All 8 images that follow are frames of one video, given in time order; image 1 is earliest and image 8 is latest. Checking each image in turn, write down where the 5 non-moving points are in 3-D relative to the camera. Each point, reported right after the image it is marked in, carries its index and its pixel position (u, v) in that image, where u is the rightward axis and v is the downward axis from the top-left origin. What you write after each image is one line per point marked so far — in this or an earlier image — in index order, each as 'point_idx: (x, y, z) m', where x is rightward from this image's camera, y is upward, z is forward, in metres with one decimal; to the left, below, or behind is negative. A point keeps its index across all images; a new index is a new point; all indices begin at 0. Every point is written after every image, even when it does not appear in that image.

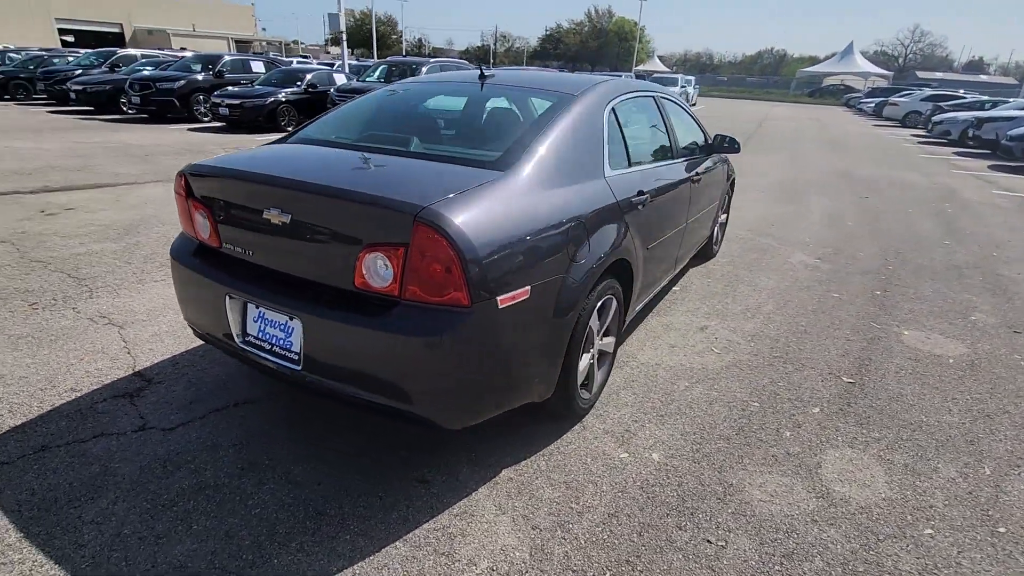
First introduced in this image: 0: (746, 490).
0: (+1.0, -0.9, +2.4) m
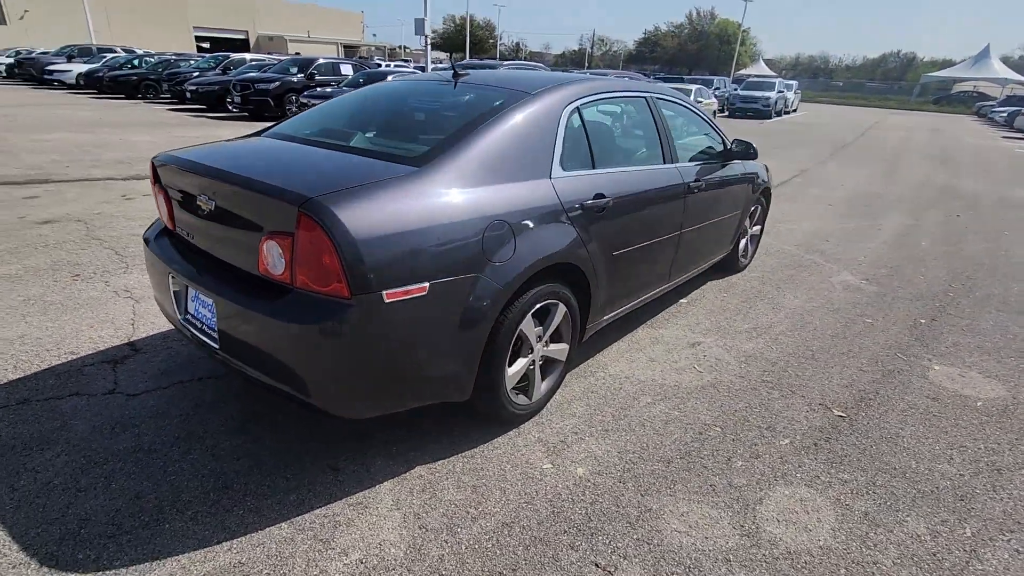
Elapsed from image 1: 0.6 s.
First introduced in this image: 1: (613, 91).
0: (+0.6, -1.0, +2.3) m
1: (+0.6, +1.2, +3.3) m
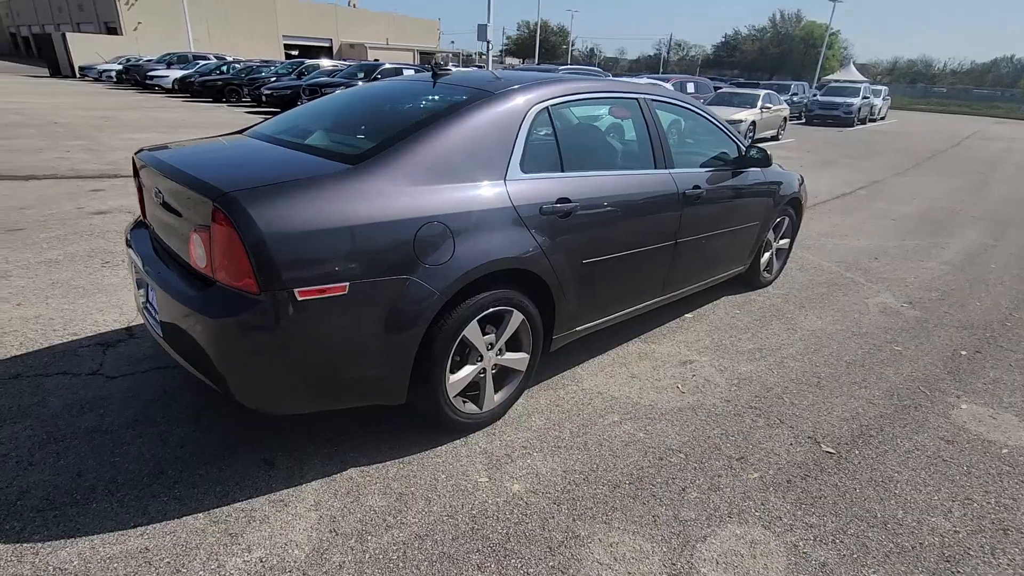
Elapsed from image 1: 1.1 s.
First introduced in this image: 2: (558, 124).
0: (+0.3, -1.0, +2.1) m
1: (+0.4, +1.1, +3.2) m
2: (+0.2, +0.9, +2.9) m
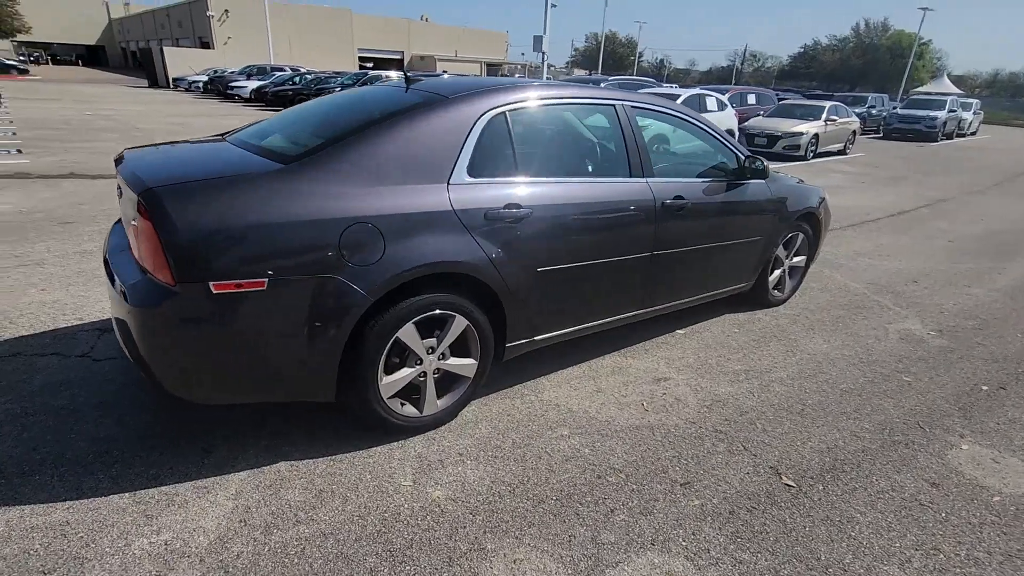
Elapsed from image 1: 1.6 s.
0: (-0.1, -1.0, +2.0) m
1: (+0.3, +1.1, +3.1) m
2: (0.0, +0.8, +2.9) m
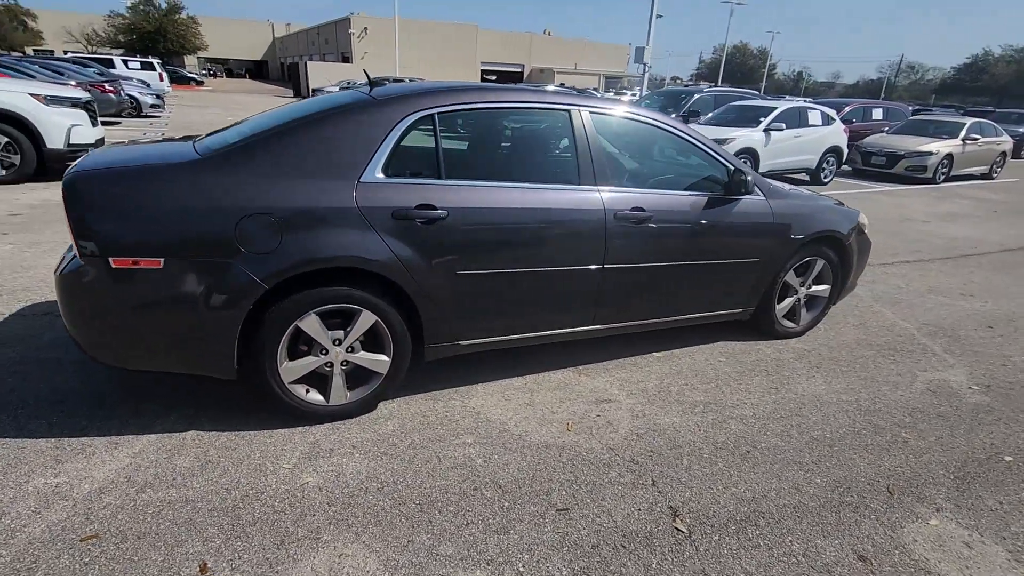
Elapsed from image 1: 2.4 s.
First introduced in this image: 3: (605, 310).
0: (-0.7, -1.0, +2.1) m
1: (0.0, +1.0, +3.1) m
2: (-0.4, +0.8, +2.9) m
3: (+0.6, -0.1, +3.4) m
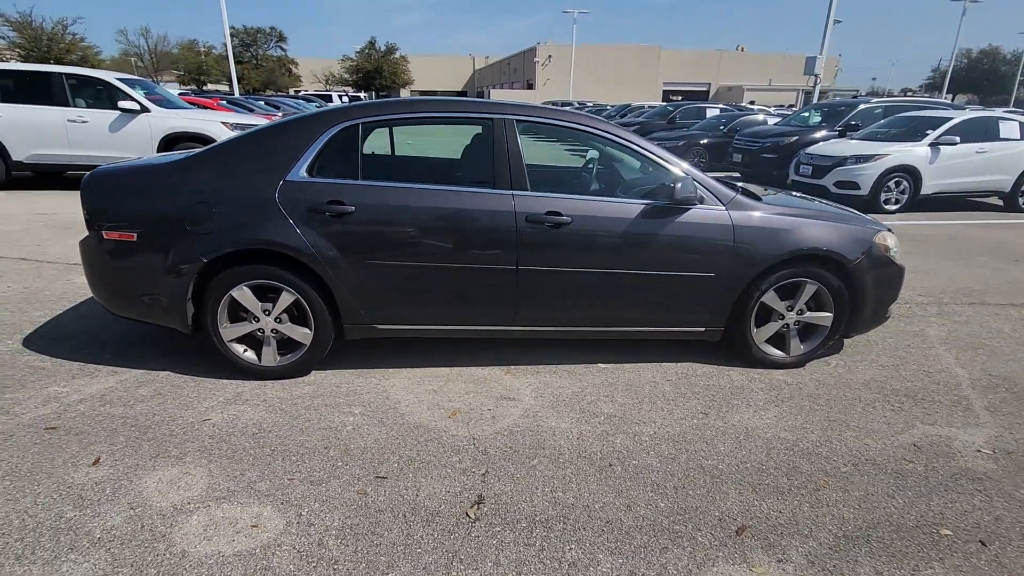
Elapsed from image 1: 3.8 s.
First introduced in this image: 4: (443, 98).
0: (-1.6, -0.9, +2.6) m
1: (-0.4, +1.1, +3.4) m
2: (-0.8, +0.9, +3.3) m
3: (+0.1, -0.2, +3.5) m
4: (-0.4, +1.2, +3.5) m
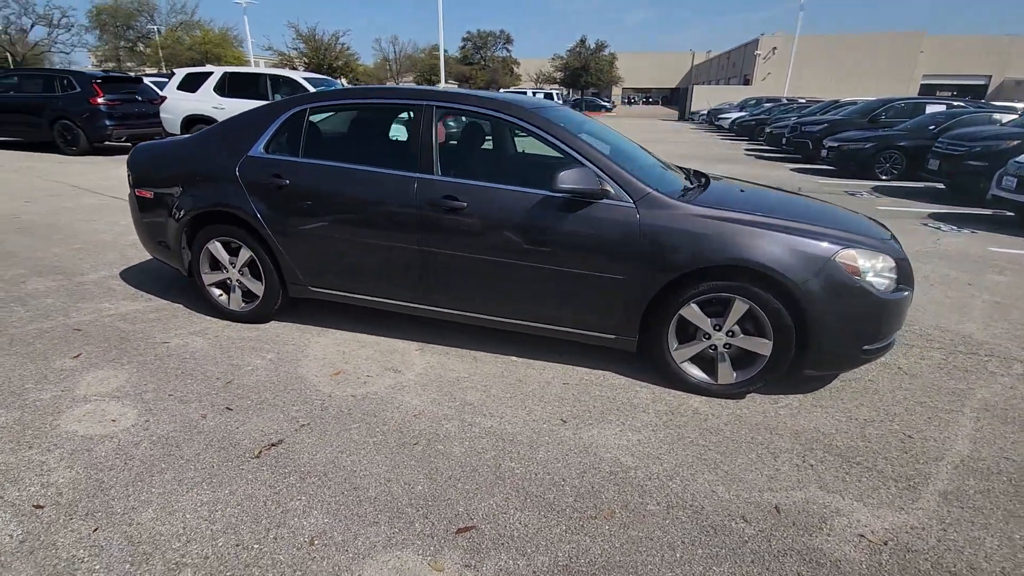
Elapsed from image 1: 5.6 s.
0: (-2.5, -0.5, +3.4) m
1: (-0.9, +1.3, +3.6) m
2: (-1.3, +1.1, +3.7) m
3: (-0.5, 0.0, +3.6) m
4: (-0.8, +1.4, +3.7) m
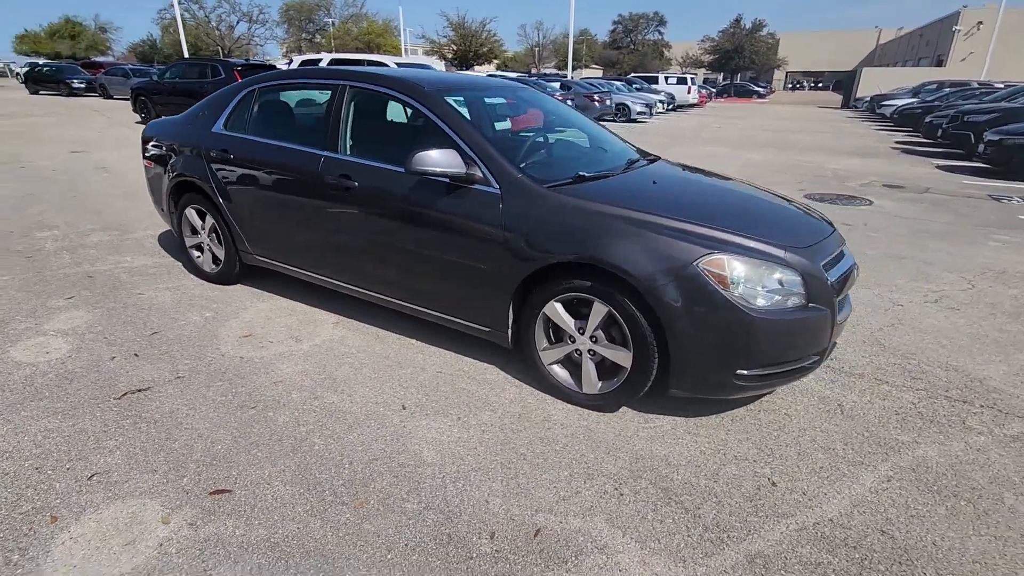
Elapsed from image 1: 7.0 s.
0: (-3.1, -0.2, +4.0) m
1: (-1.4, +1.4, +3.8) m
2: (-1.7, +1.4, +4.0) m
3: (-1.1, +0.1, +3.7) m
4: (-1.3, +1.5, +3.8) m
